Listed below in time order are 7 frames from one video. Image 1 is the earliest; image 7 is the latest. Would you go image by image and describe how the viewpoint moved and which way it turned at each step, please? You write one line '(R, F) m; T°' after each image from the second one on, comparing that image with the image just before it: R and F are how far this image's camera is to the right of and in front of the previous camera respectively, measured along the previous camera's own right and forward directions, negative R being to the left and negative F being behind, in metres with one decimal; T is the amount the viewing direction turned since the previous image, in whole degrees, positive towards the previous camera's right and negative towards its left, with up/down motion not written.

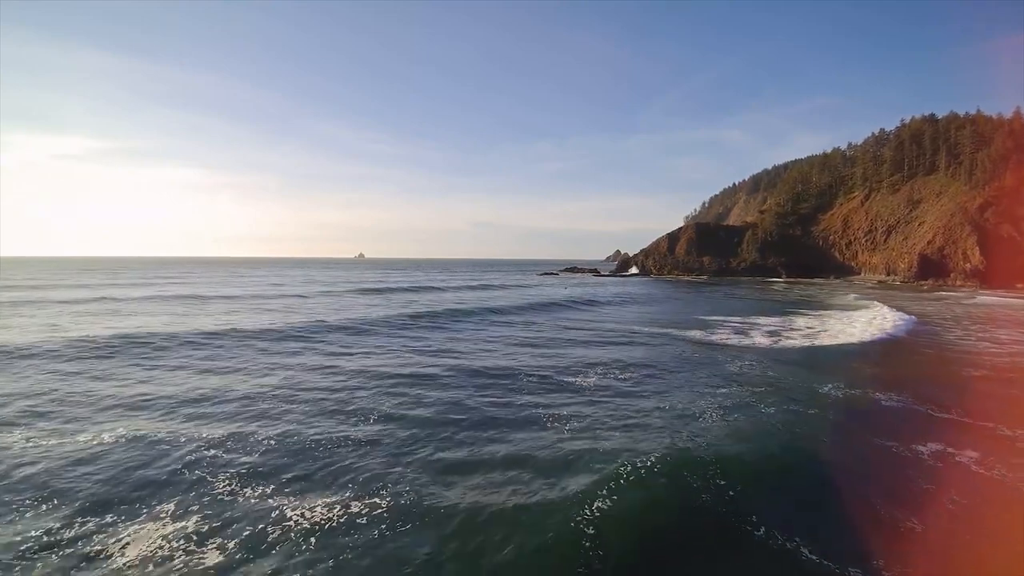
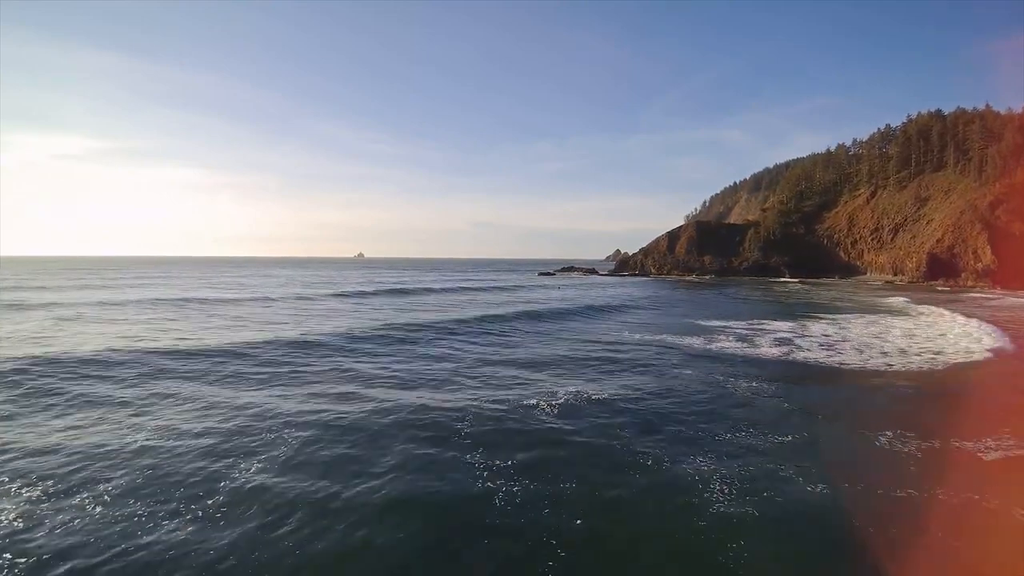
(+1.2, +3.2) m; 0°
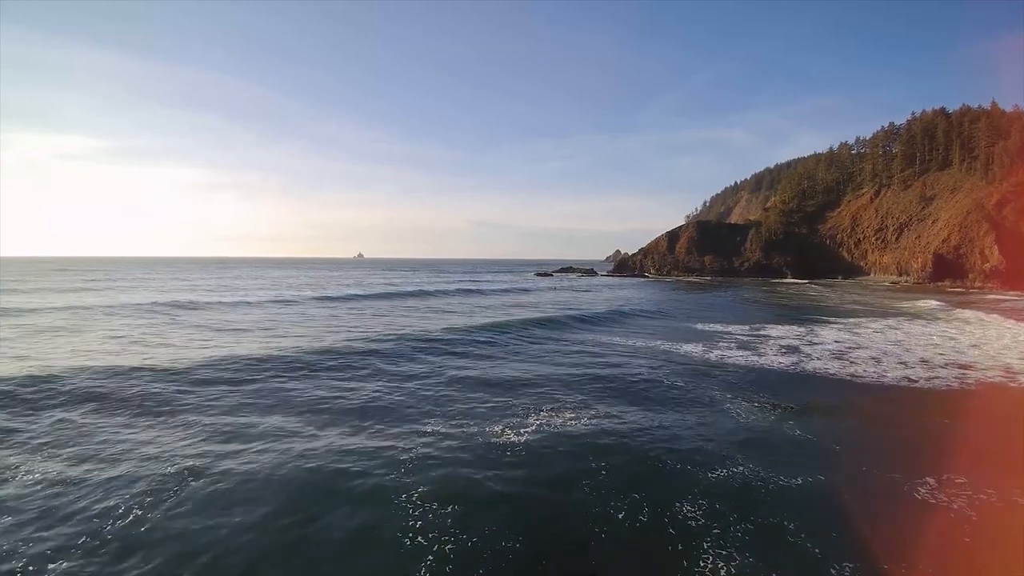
(+0.7, +1.9) m; 0°
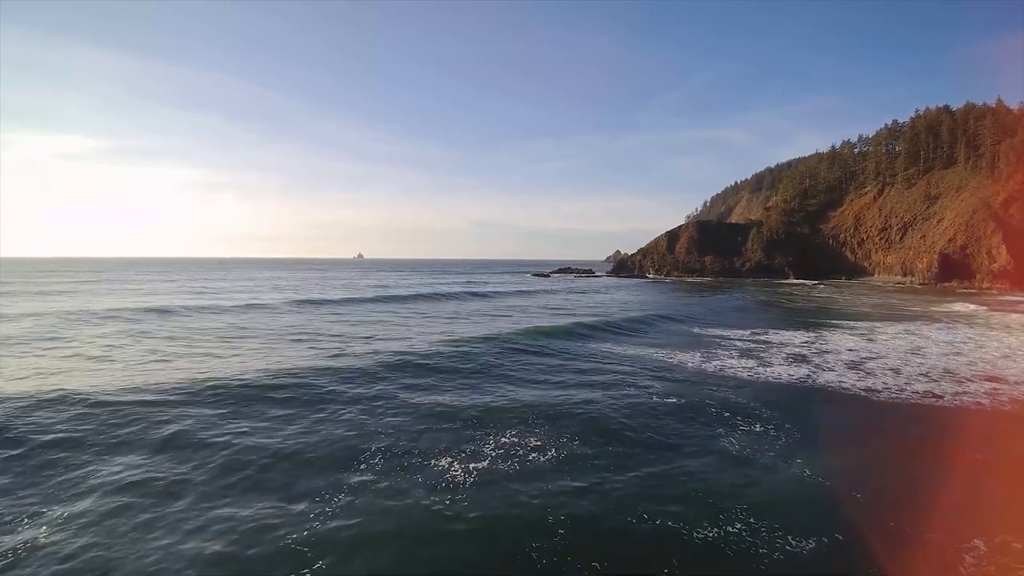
(+0.7, +2.0) m; 0°
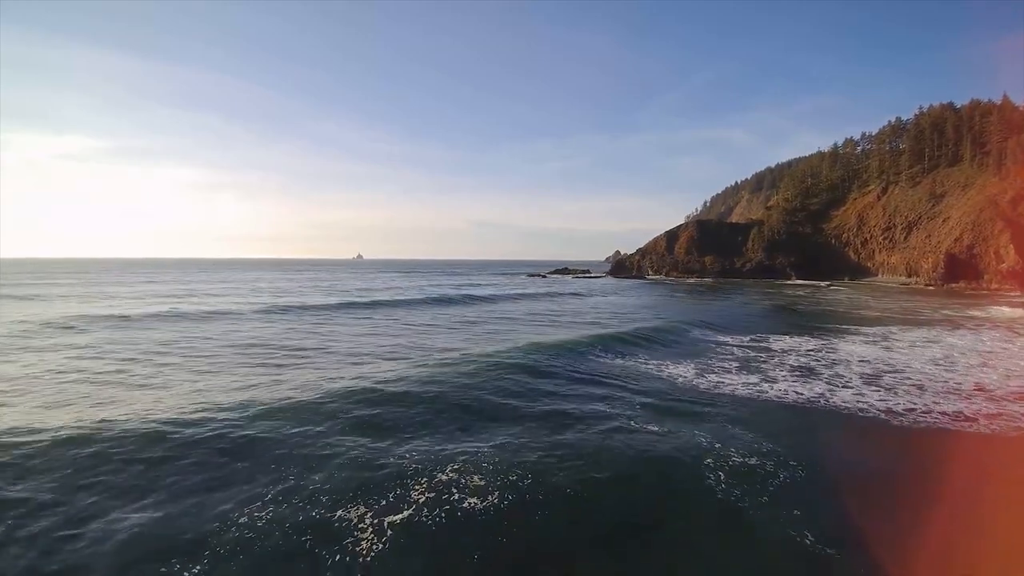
(+1.0, +2.2) m; 0°
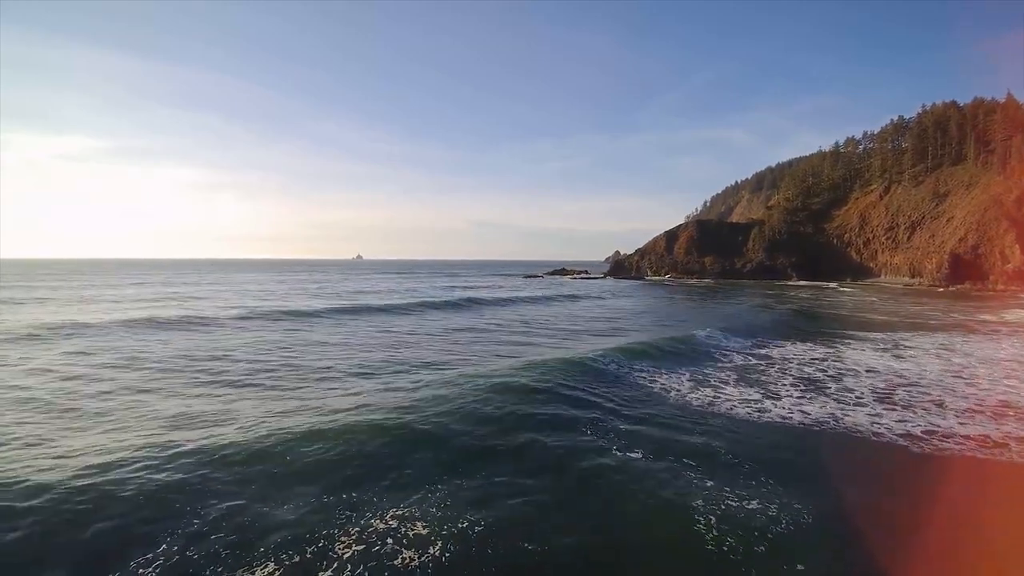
(+0.6, +1.4) m; 0°
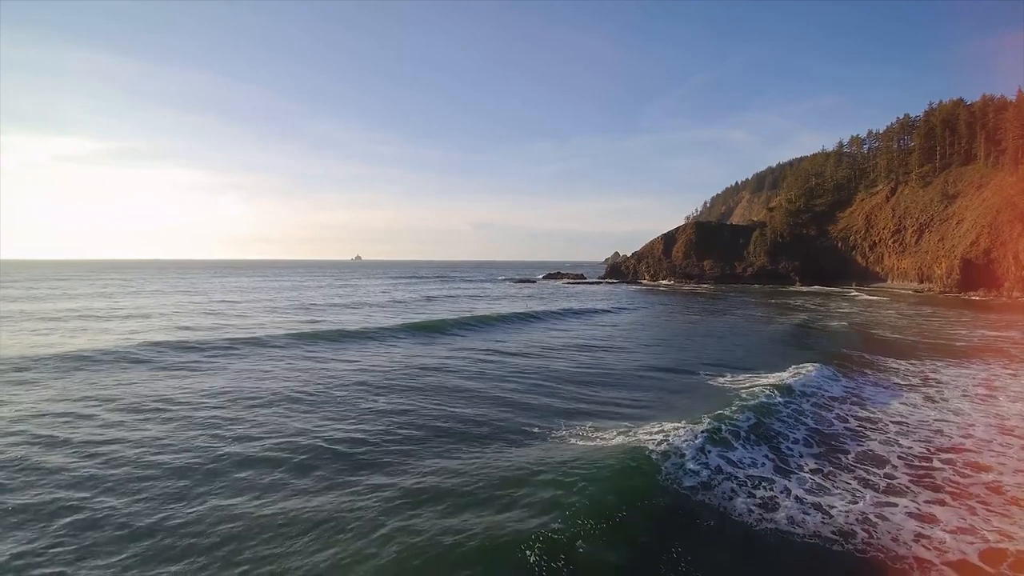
(+1.5, +3.5) m; 0°
